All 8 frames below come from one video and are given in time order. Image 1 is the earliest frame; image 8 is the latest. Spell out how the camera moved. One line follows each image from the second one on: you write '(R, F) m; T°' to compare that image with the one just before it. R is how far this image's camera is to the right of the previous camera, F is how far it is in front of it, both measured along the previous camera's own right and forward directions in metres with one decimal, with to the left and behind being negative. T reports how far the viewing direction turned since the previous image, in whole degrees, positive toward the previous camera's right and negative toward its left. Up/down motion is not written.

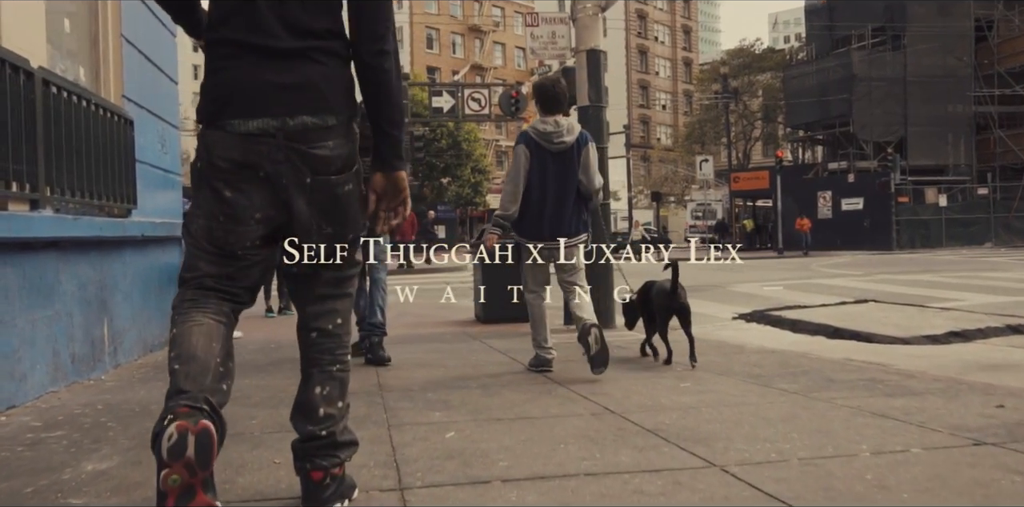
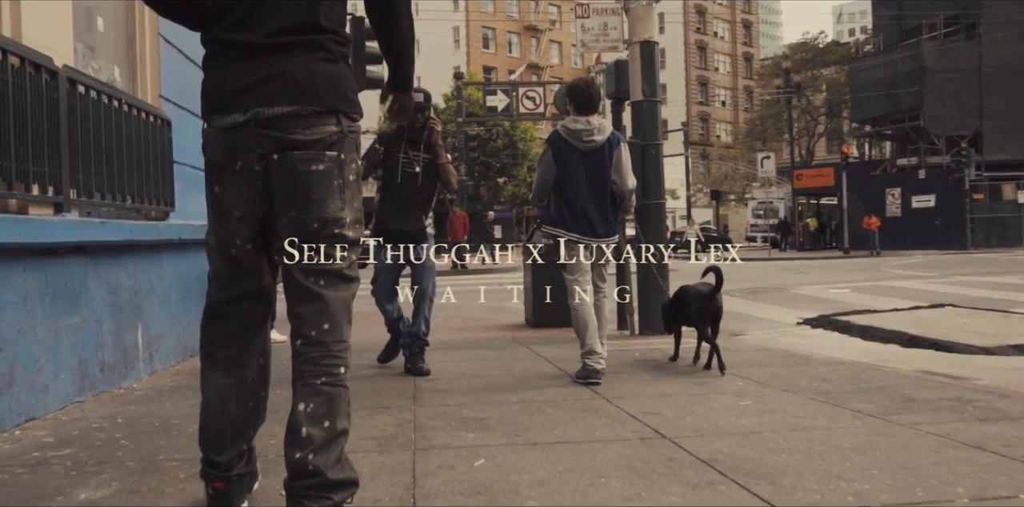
(+0.1, +0.4) m; -4°
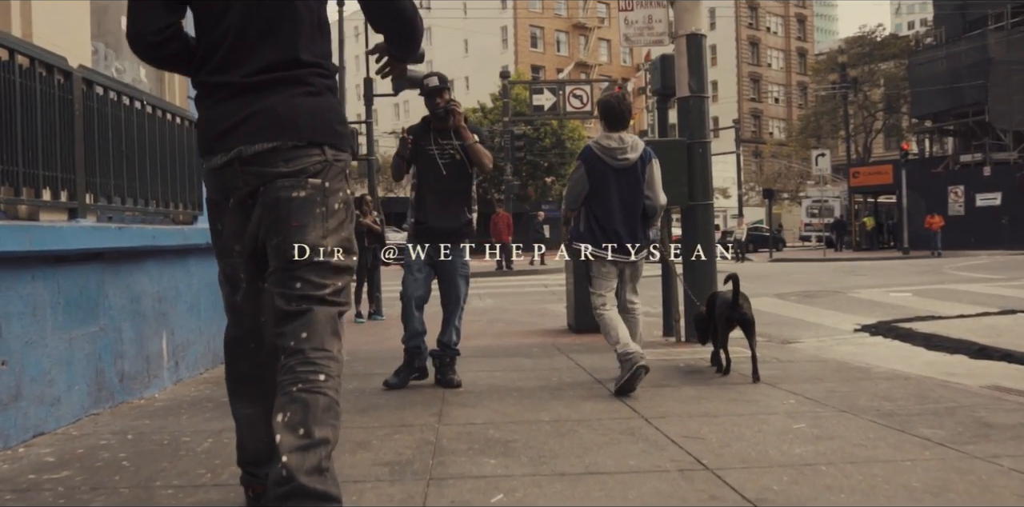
(+0.1, +0.3) m; -3°
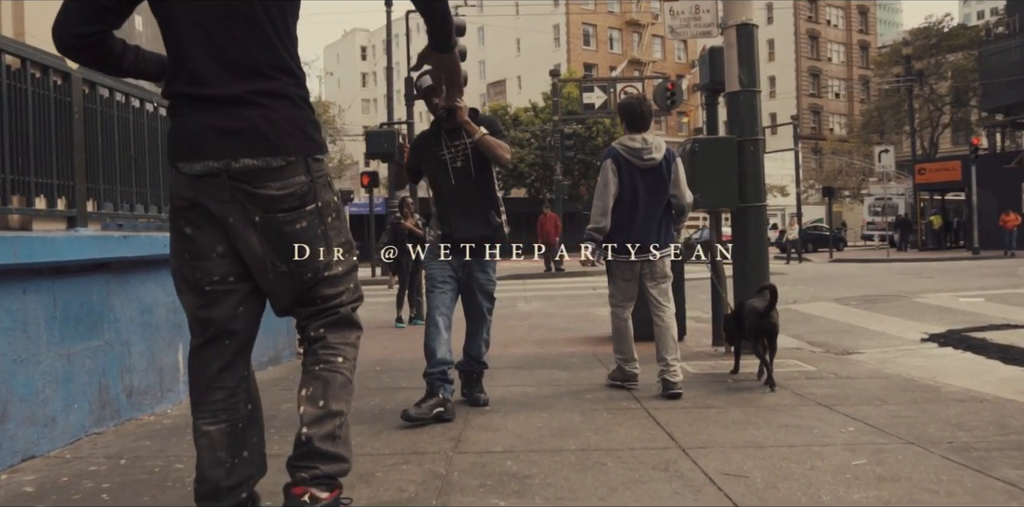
(+0.1, +0.4) m; -4°
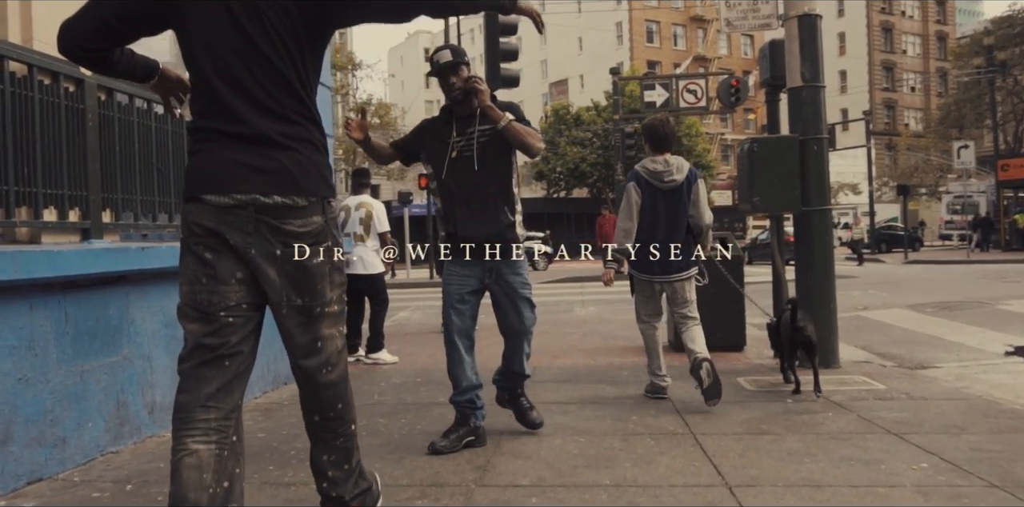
(+0.2, +0.3) m; -4°
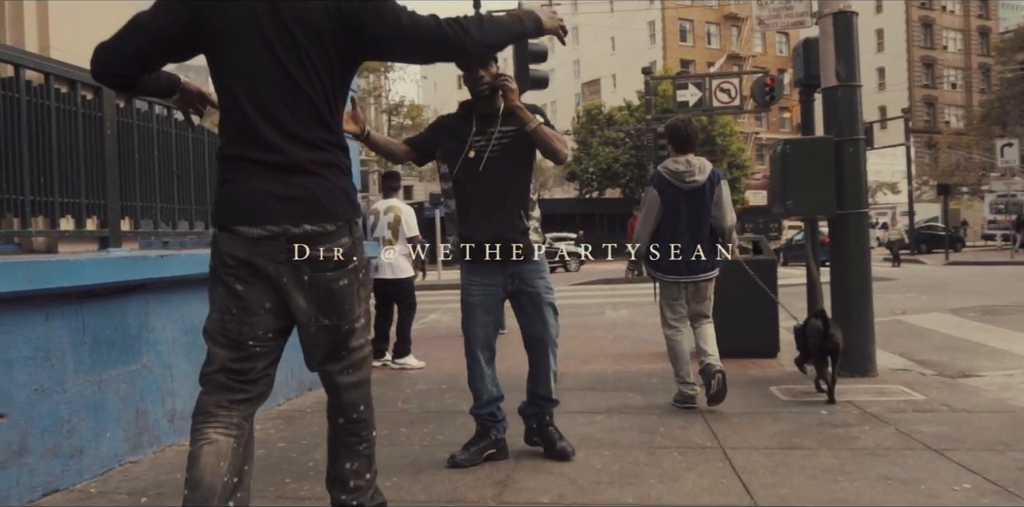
(+0.1, +0.1) m; -2°
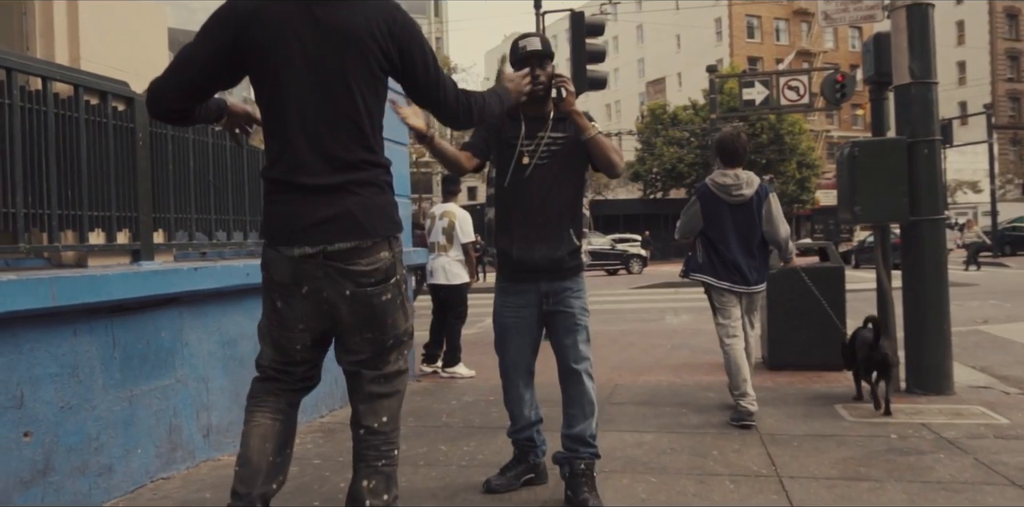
(+0.1, +0.2) m; -4°
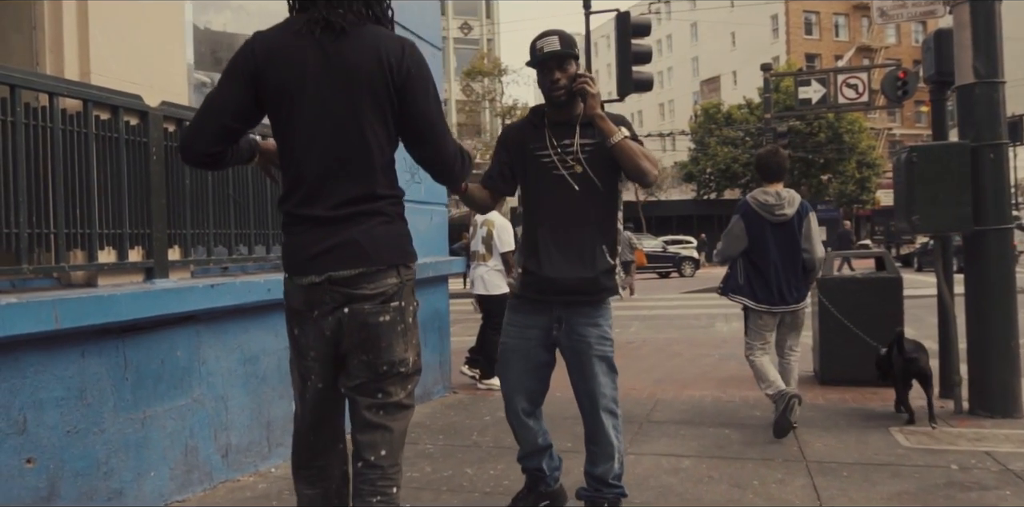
(+0.1, +0.2) m; -4°
